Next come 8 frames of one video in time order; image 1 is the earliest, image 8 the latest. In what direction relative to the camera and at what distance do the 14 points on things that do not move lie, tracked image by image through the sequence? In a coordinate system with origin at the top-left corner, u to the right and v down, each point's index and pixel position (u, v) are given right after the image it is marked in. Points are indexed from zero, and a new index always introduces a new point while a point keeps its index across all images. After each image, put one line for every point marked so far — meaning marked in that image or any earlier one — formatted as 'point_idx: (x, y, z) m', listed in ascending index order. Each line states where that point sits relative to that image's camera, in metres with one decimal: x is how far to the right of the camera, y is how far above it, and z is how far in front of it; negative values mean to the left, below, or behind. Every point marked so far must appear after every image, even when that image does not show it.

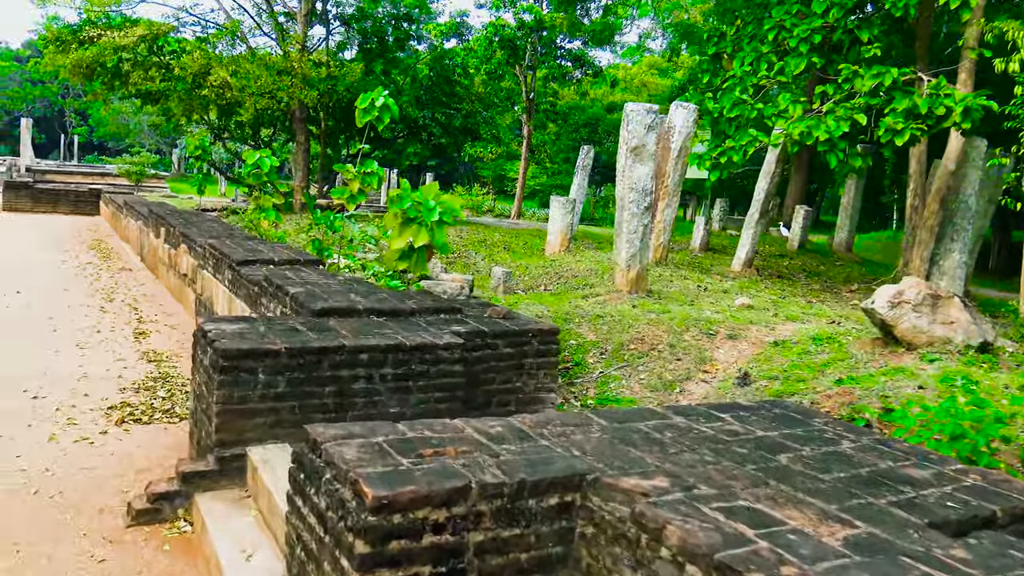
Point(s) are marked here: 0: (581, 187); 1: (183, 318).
0: (+0.9, +1.4, +11.8) m
1: (-2.5, -0.2, +6.4) m
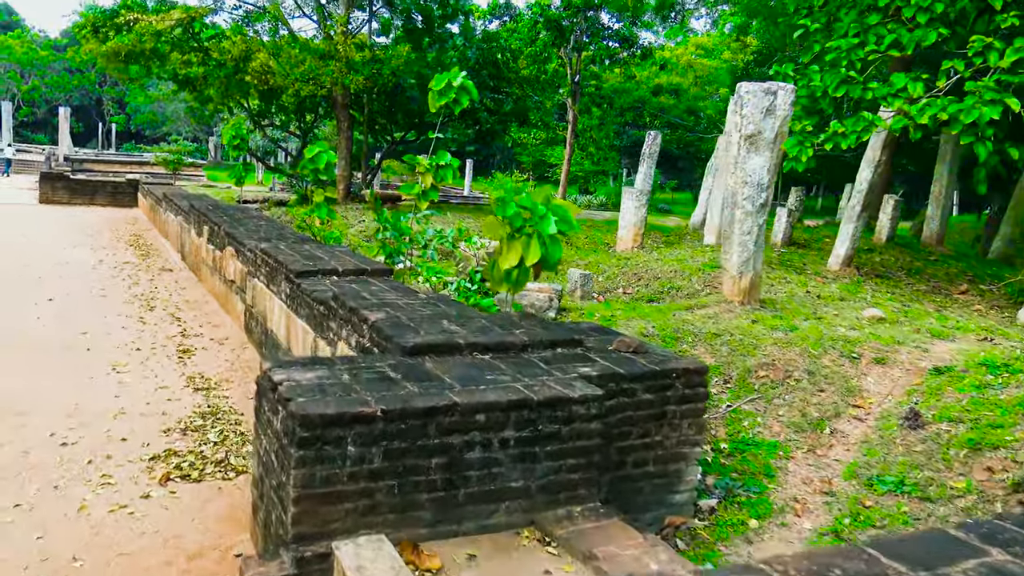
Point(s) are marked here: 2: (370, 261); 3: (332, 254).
0: (+1.7, +1.4, +10.9) m
1: (-1.9, -0.3, +5.7) m
2: (-0.8, +0.2, +4.9) m
3: (-1.0, +0.2, +5.0) m
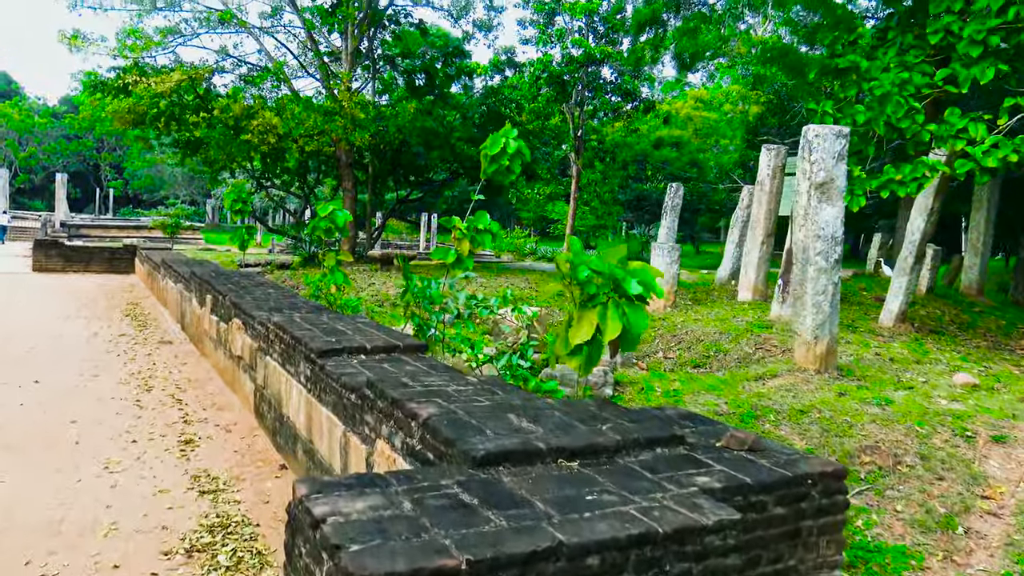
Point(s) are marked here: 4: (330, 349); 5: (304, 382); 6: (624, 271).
0: (+1.9, +0.7, +10.4) m
1: (-1.6, -0.7, +5.1) m
2: (-0.6, -0.2, +4.3) m
3: (-0.8, -0.2, +4.4) m
4: (-0.8, -0.3, +3.8) m
5: (-0.9, -0.4, +3.9) m
6: (+0.3, +0.1, +2.8) m
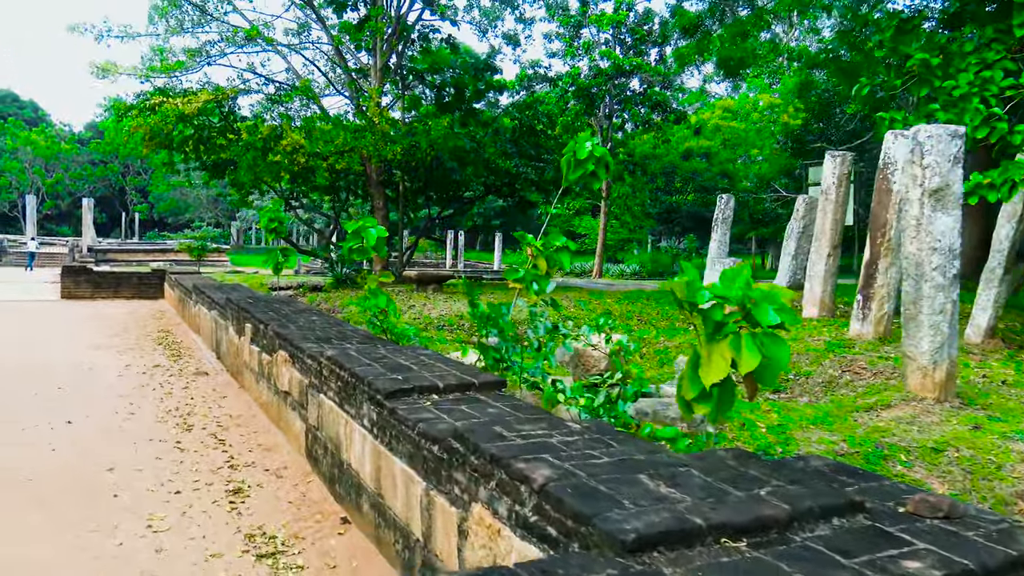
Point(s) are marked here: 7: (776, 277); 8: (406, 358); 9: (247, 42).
0: (+2.4, +0.5, +9.9) m
1: (-1.2, -0.9, +4.6) m
2: (-0.2, -0.4, +3.8) m
3: (-0.4, -0.3, +4.0) m
4: (-0.4, -0.4, +3.3) m
5: (-0.6, -0.6, +3.4) m
6: (+0.7, 0.0, +2.4) m
7: (+3.1, +0.1, +10.1) m
8: (-0.5, -0.3, +4.0) m
9: (-4.0, +3.7, +13.0) m
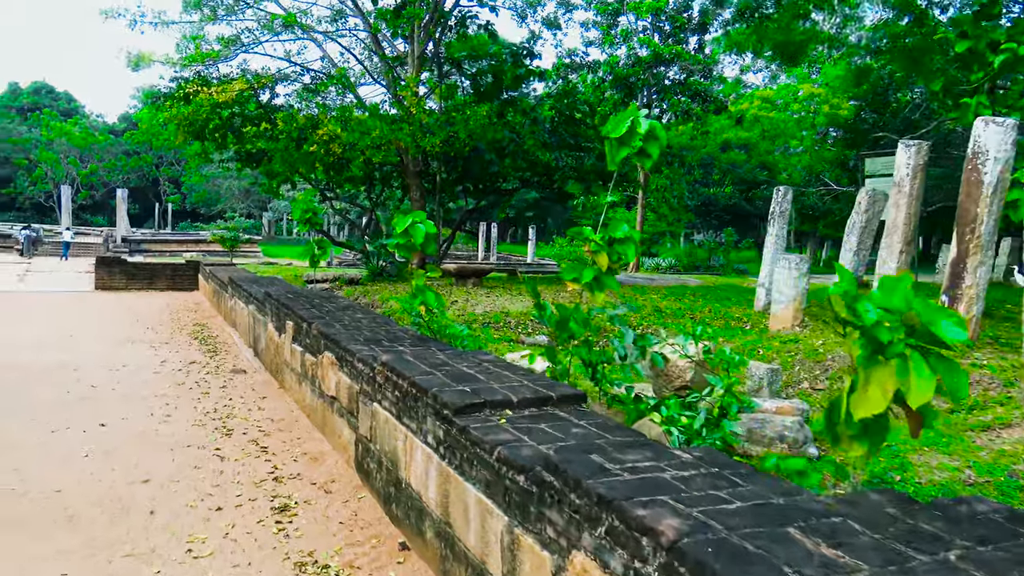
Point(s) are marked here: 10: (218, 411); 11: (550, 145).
0: (+2.9, +0.5, +9.4) m
1: (-0.9, -0.9, +4.3) m
2: (+0.1, -0.4, +3.4) m
3: (-0.1, -0.3, +3.6) m
4: (-0.2, -0.4, +3.0) m
5: (-0.3, -0.6, +3.1) m
6: (+0.9, 0.0, +1.9) m
7: (+3.6, +0.2, +9.6) m
8: (-0.2, -0.3, +3.6) m
9: (-3.4, +3.8, +12.7) m
10: (-1.9, -0.8, +5.5) m
11: (+0.7, +2.5, +15.1) m
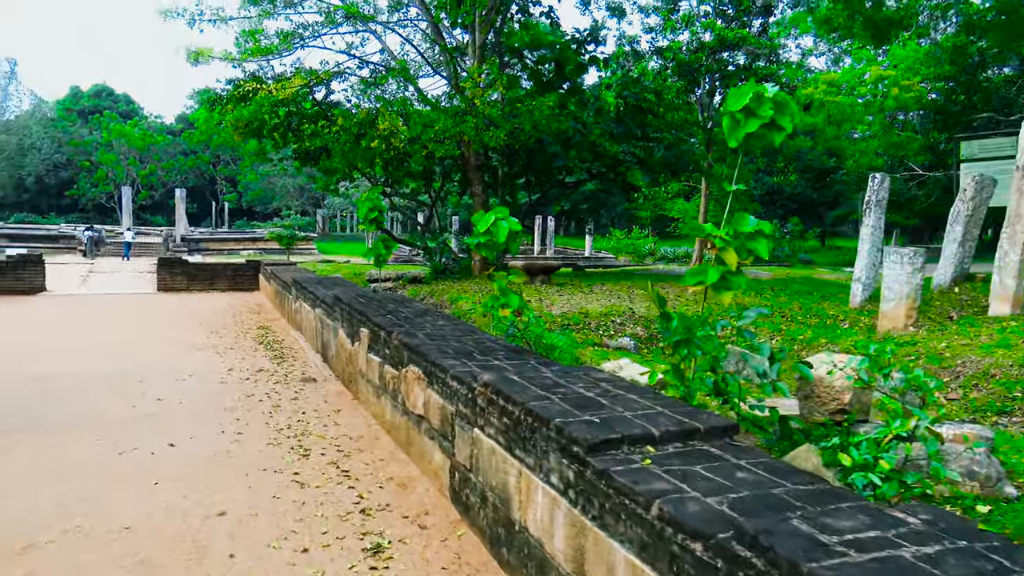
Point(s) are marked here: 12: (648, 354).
0: (+3.7, +0.6, +8.8) m
1: (-0.4, -0.9, +3.8) m
2: (+0.6, -0.4, +2.9) m
3: (+0.3, -0.4, +3.1) m
4: (+0.3, -0.5, +2.5) m
5: (+0.1, -0.6, +2.6) m
6: (+1.3, -0.1, +1.4) m
7: (+4.4, +0.2, +8.8) m
8: (+0.3, -0.4, +3.2) m
9: (-2.5, +3.9, +12.4) m
10: (-1.3, -0.8, +5.1) m
11: (+1.8, +2.6, +14.5) m
12: (+1.1, -0.5, +6.7) m
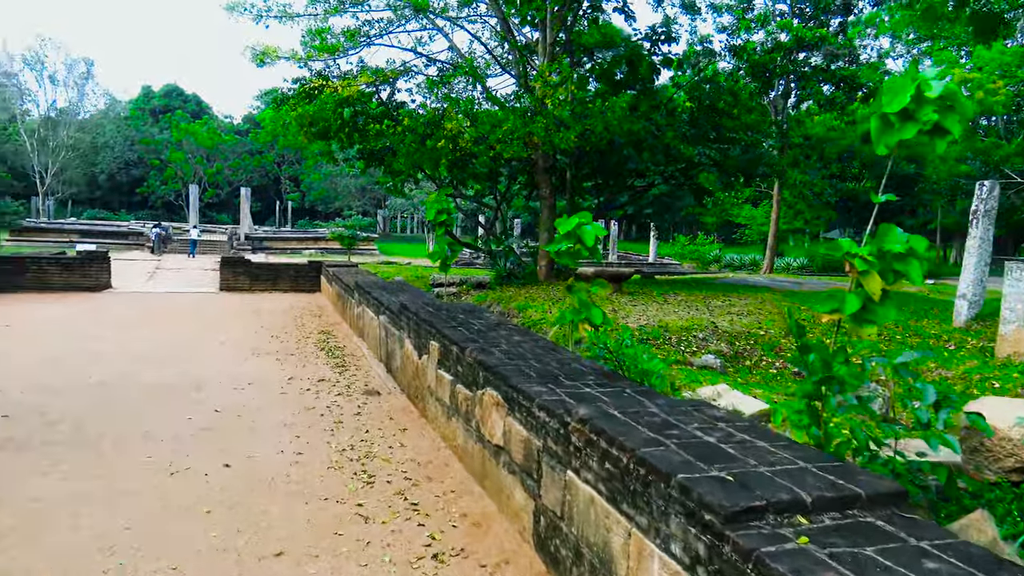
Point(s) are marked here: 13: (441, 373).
0: (+4.4, +0.4, +8.0) m
1: (0.0, -1.0, +3.4) m
2: (+0.9, -0.5, +2.4) m
3: (+0.7, -0.4, +2.6) m
4: (+0.5, -0.5, +2.0) m
5: (+0.4, -0.7, +2.1) m
6: (+1.5, -0.2, +0.8) m
7: (+5.1, 0.0, +8.1) m
8: (+0.6, -0.4, +2.7) m
9: (-1.4, +3.8, +12.1) m
10: (-0.9, -0.9, +4.7) m
11: (+2.9, +2.4, +13.9) m
12: (+1.6, -0.6, +6.1) m
13: (-0.4, -0.5, +4.9) m
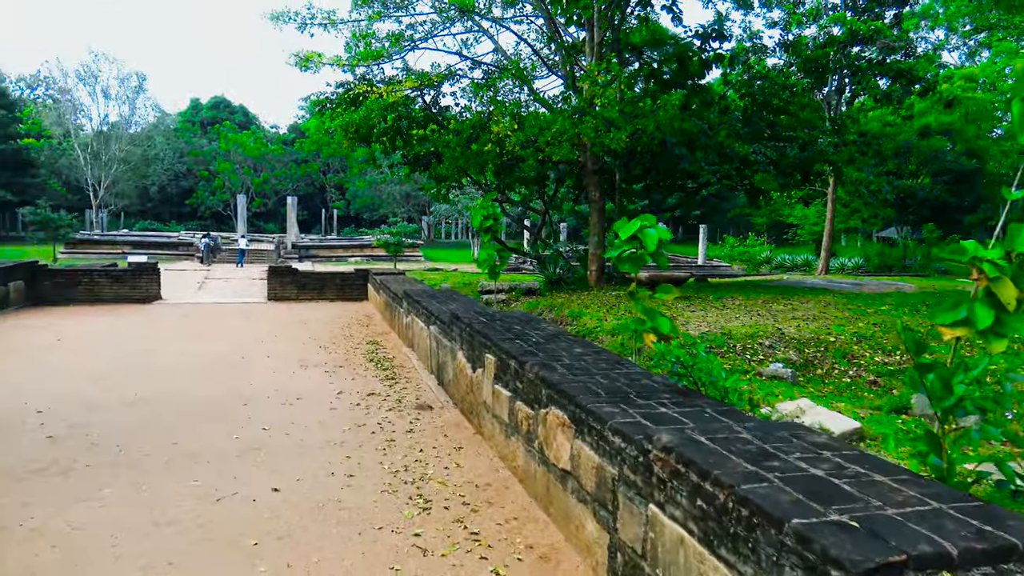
0: (+4.9, +0.4, +7.5) m
1: (+0.2, -1.0, +3.1) m
2: (+1.1, -0.5, +2.1) m
3: (+0.9, -0.5, +2.3) m
4: (+0.7, -0.6, +1.7) m
5: (+0.6, -0.7, +1.8) m
6: (+1.6, -0.2, +0.5) m
7: (+5.6, 0.0, +7.5) m
8: (+0.8, -0.5, +2.3) m
9: (-0.8, +3.7, +11.8) m
10: (-0.5, -0.9, +4.4) m
11: (+3.6, +2.4, +13.4) m
12: (+2.0, -0.7, +5.7) m
13: (-0.1, -0.5, +4.6) m
